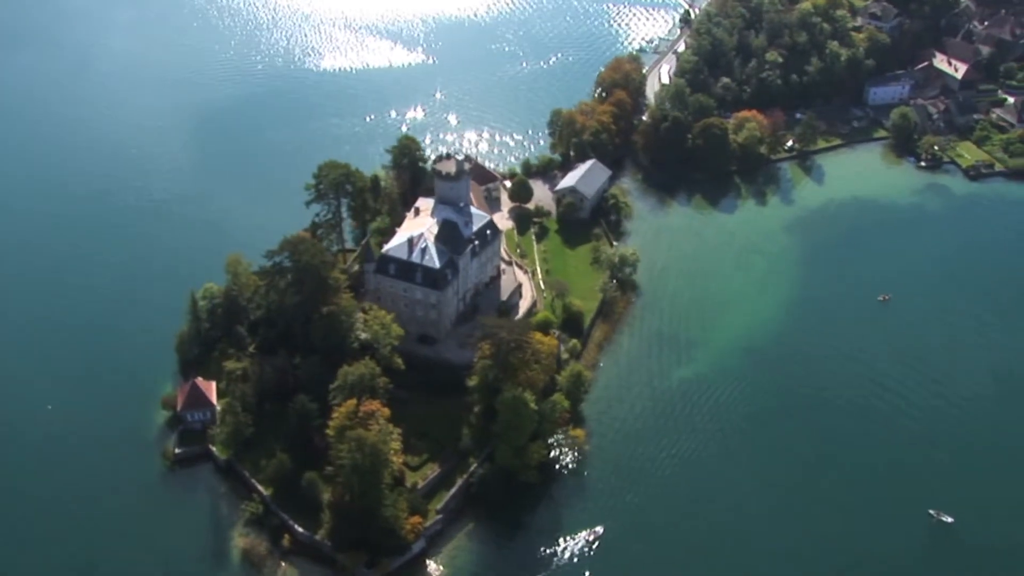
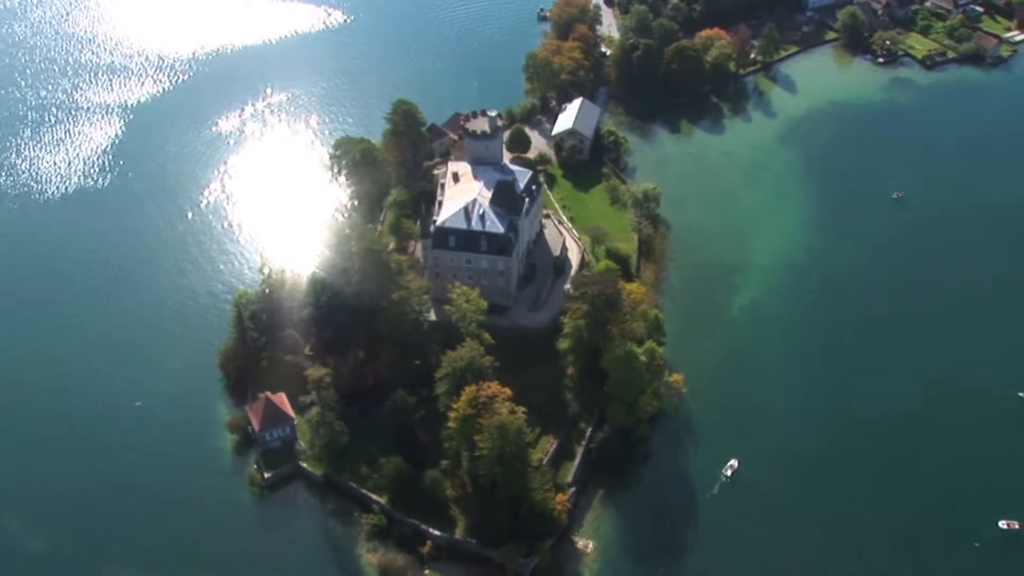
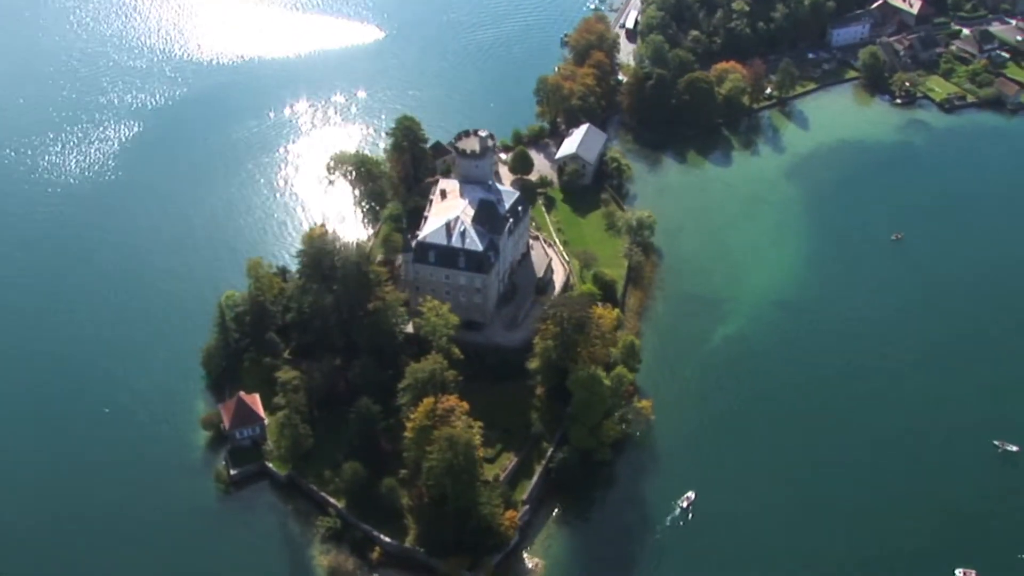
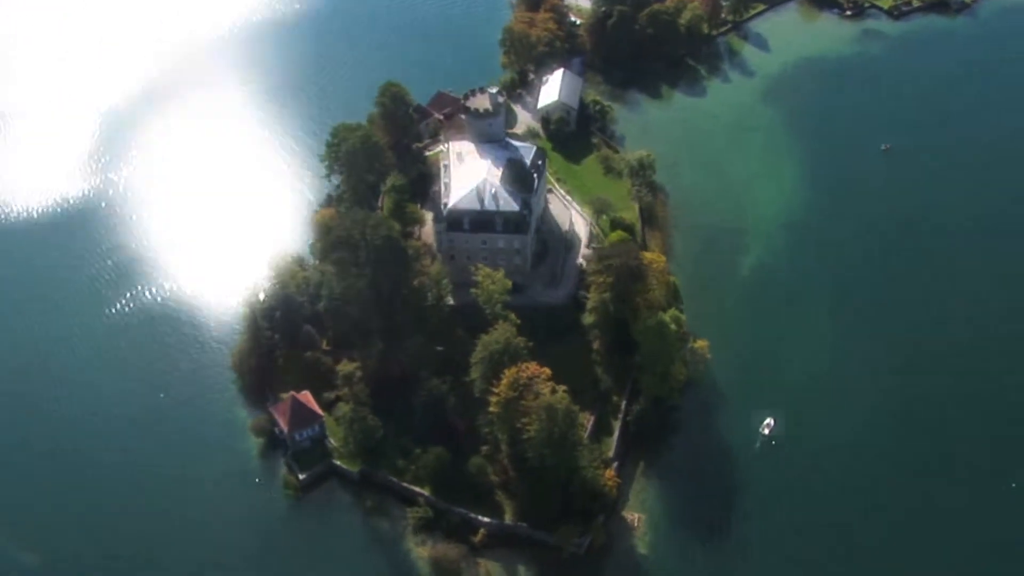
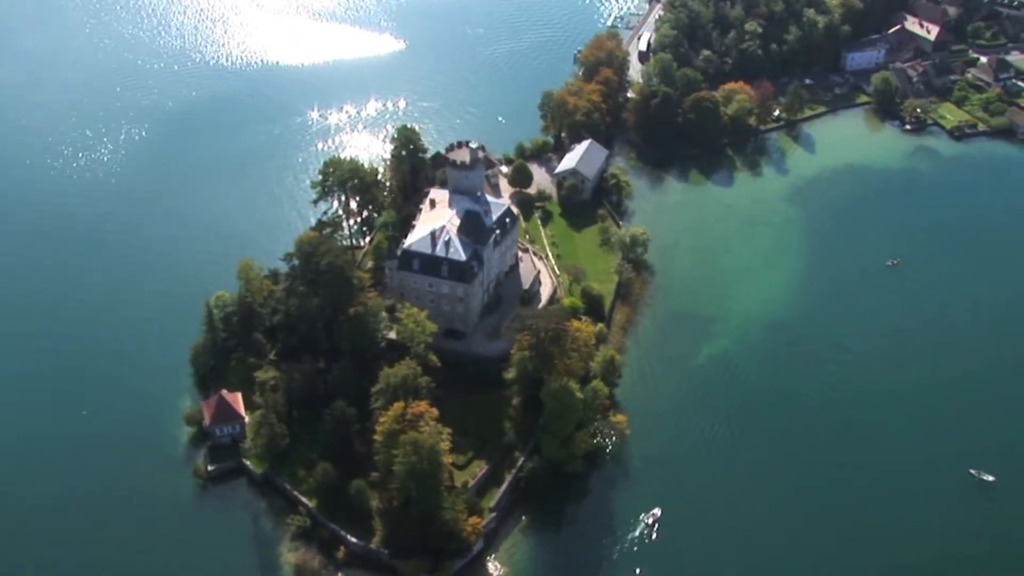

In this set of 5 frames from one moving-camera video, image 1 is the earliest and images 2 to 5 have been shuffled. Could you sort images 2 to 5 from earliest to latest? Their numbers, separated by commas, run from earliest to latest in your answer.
5, 3, 2, 4
